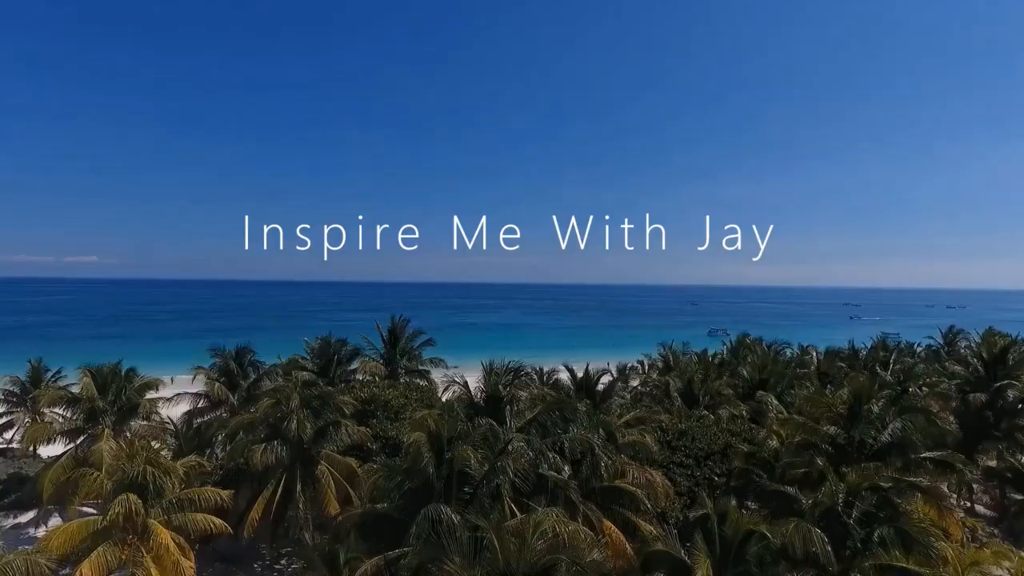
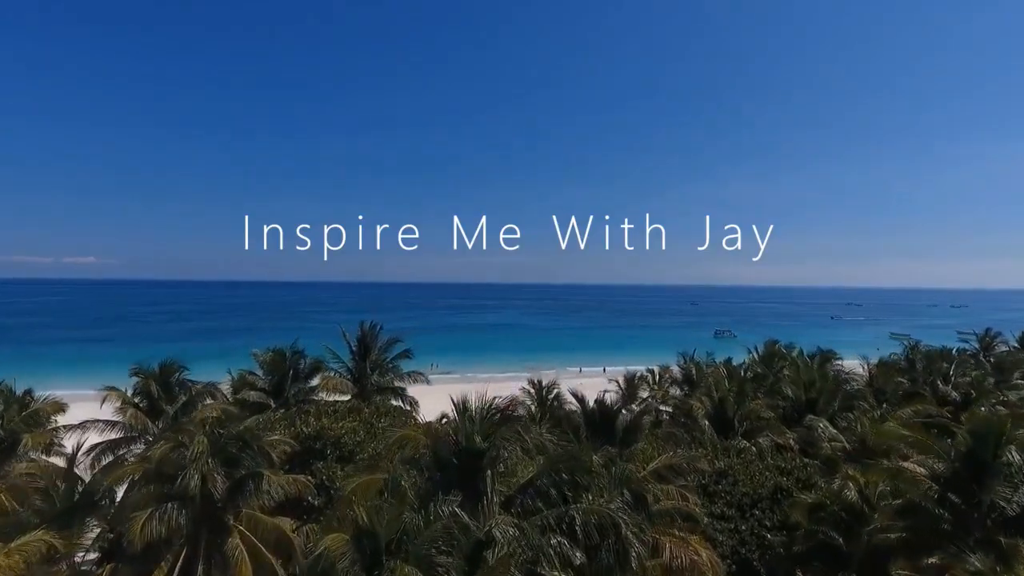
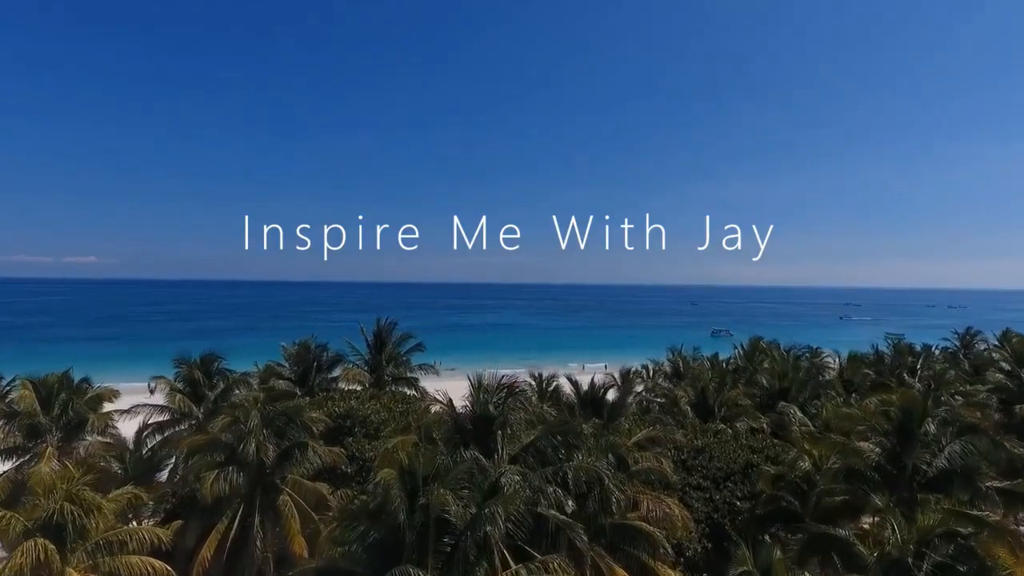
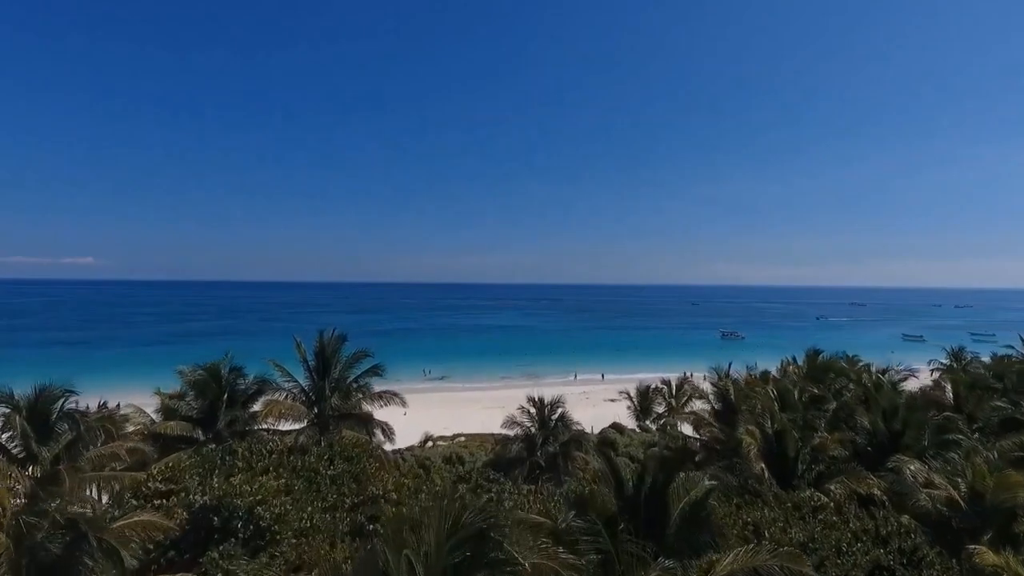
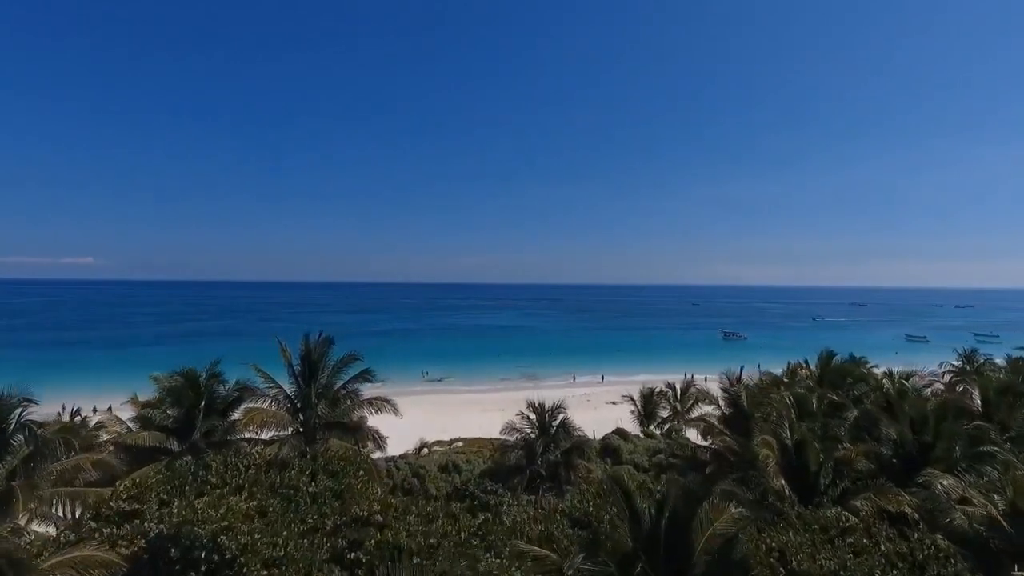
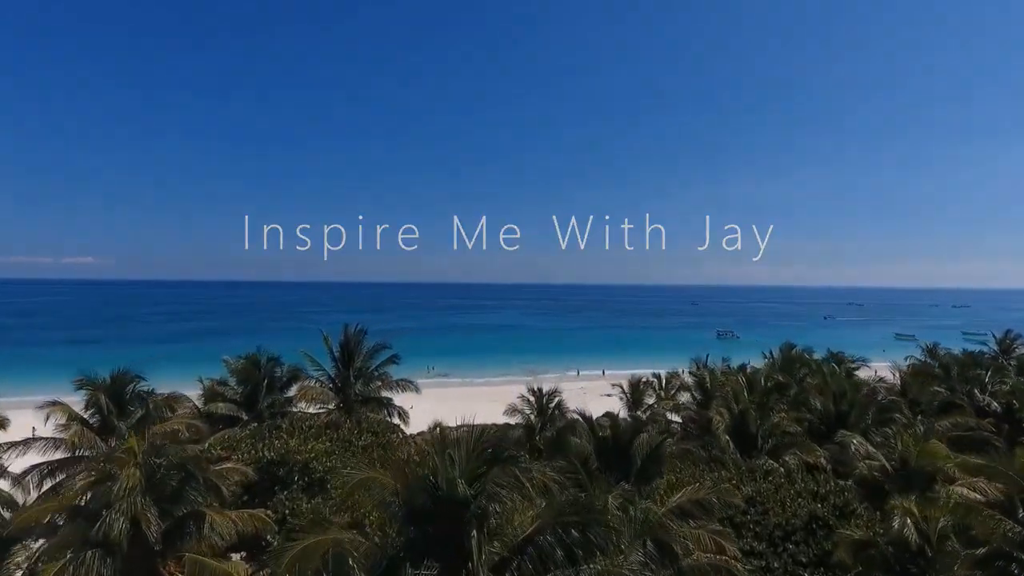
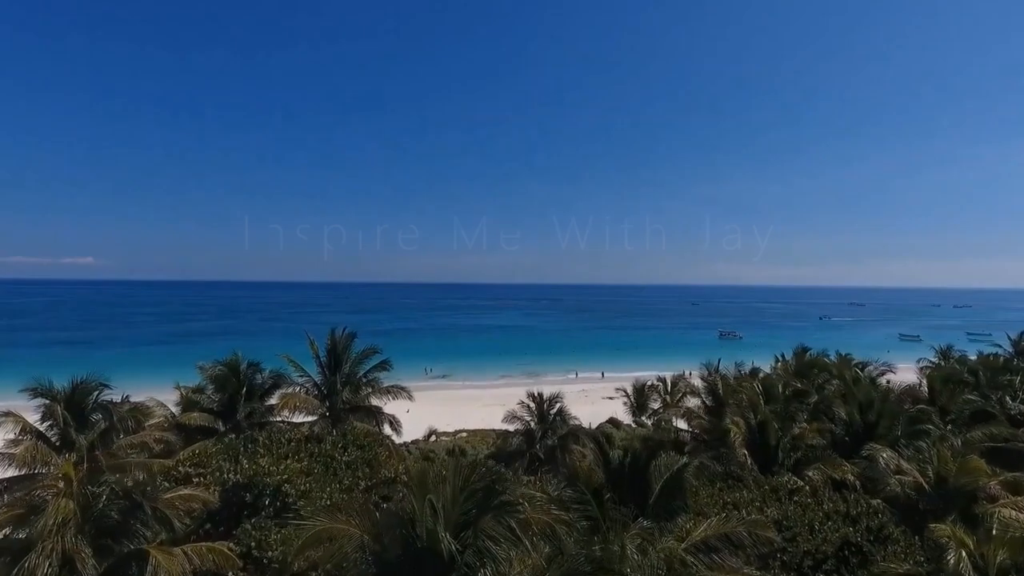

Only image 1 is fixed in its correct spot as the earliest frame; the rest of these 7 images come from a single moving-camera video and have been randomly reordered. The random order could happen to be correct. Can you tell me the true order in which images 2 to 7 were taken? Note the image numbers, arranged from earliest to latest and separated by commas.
3, 2, 6, 7, 4, 5
